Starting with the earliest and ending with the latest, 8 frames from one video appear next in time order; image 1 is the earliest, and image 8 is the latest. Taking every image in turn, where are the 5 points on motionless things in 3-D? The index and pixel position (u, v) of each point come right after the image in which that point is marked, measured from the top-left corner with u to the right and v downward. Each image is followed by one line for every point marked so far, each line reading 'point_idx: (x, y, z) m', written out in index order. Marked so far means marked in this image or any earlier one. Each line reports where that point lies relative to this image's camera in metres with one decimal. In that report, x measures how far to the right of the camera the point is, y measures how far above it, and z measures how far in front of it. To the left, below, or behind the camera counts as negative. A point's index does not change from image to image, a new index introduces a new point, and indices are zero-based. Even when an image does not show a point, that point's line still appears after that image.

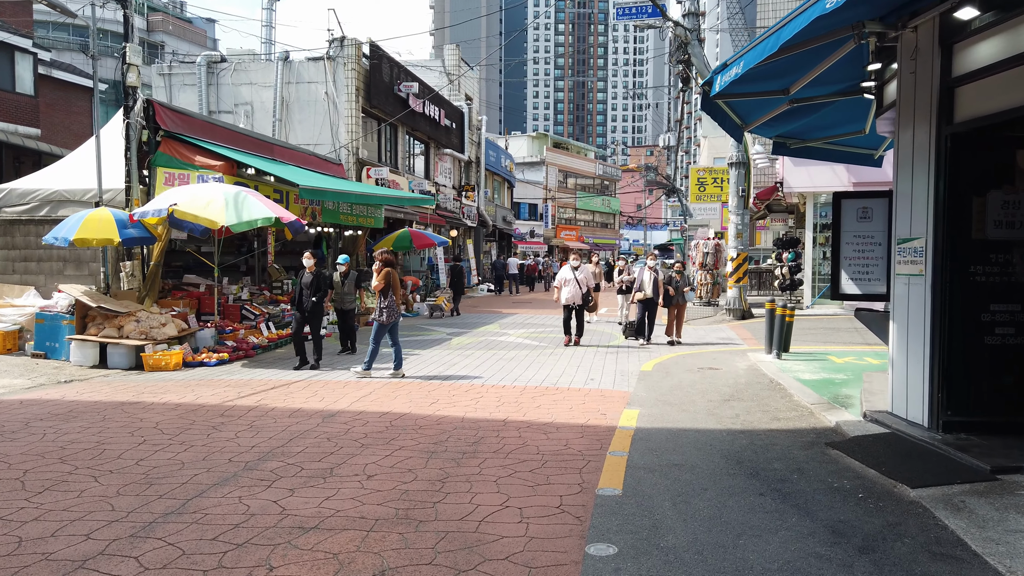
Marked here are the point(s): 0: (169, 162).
0: (-5.3, +1.9, +11.8) m
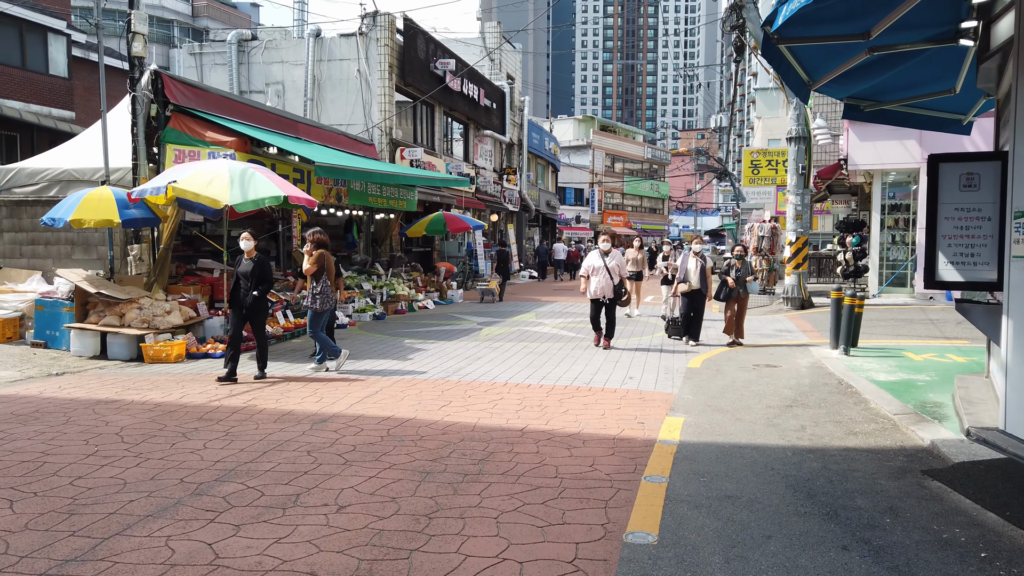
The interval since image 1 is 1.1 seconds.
0: (-4.8, +2.2, +11.0) m
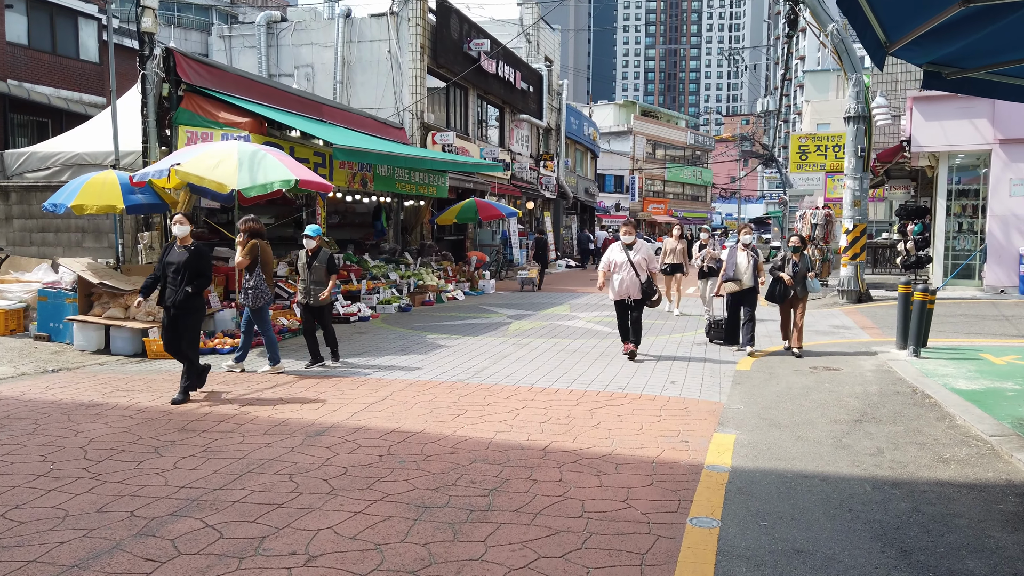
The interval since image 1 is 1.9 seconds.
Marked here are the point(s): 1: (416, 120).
0: (-4.4, +2.3, +10.4) m
1: (-2.4, +4.1, +18.8) m
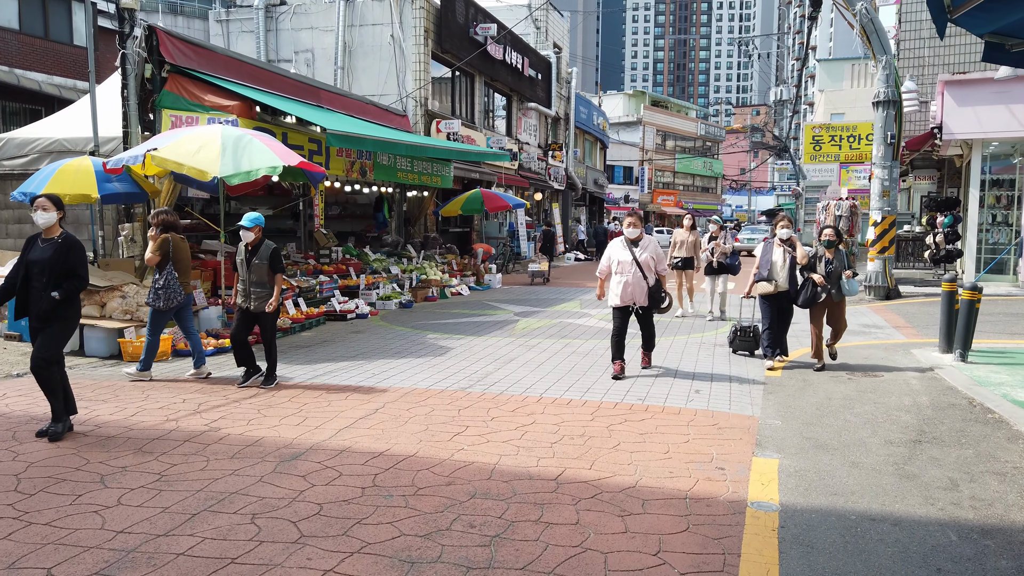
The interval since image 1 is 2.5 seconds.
0: (-4.3, +2.3, +9.7) m
1: (-2.2, +4.3, +18.1) m
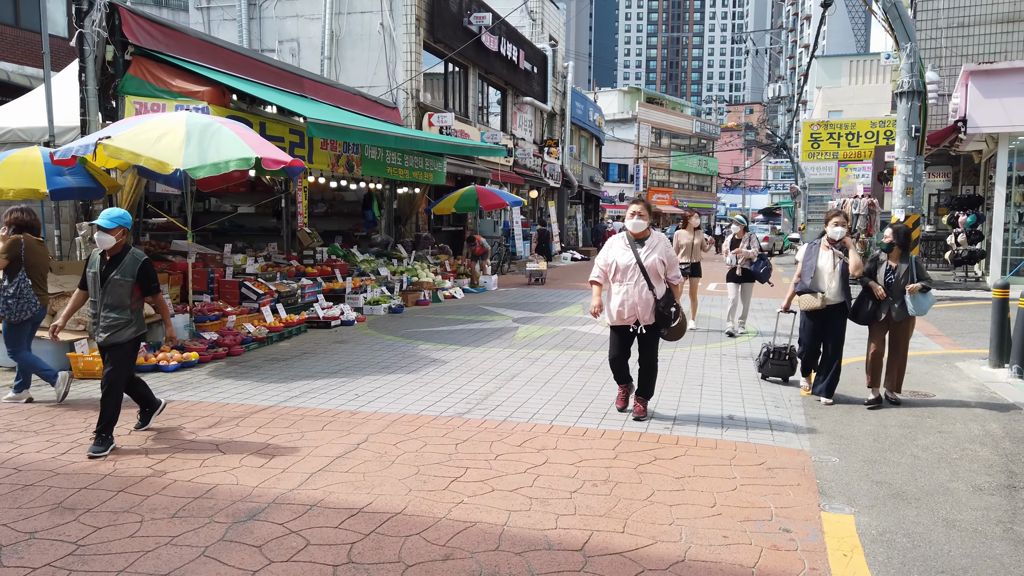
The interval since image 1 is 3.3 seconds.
0: (-4.3, +2.3, +8.8) m
1: (-2.3, +4.2, +17.2) m
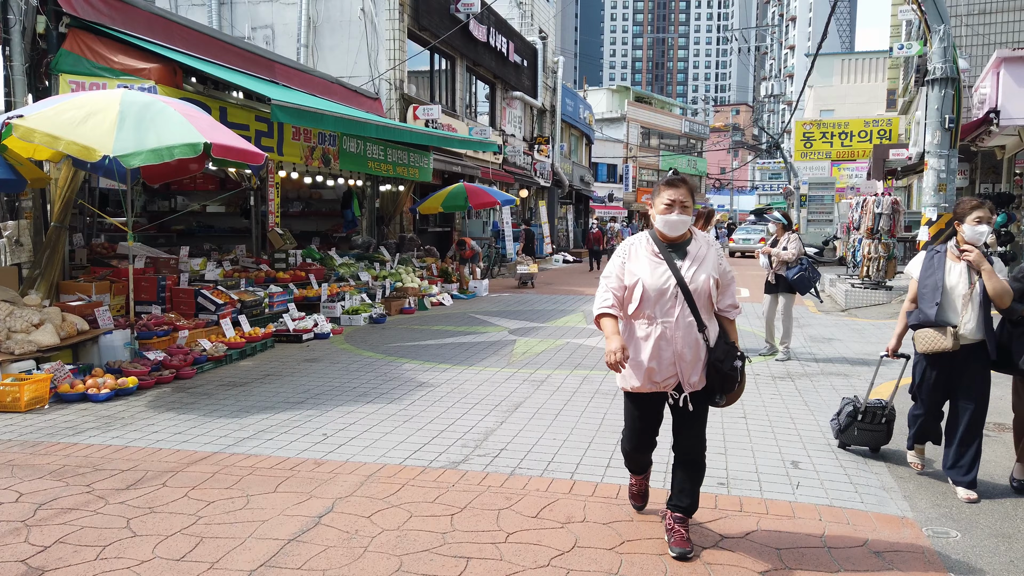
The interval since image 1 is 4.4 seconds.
0: (-4.3, +2.2, +7.6) m
1: (-2.5, +4.1, +16.0) m
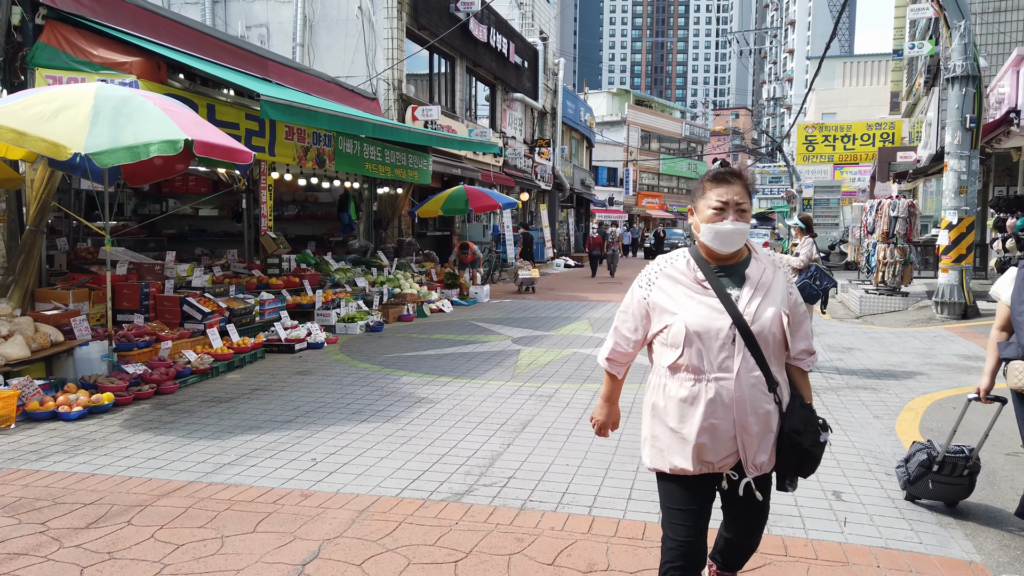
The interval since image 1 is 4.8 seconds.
0: (-4.2, +2.1, +7.1) m
1: (-2.4, +4.0, +15.6) m
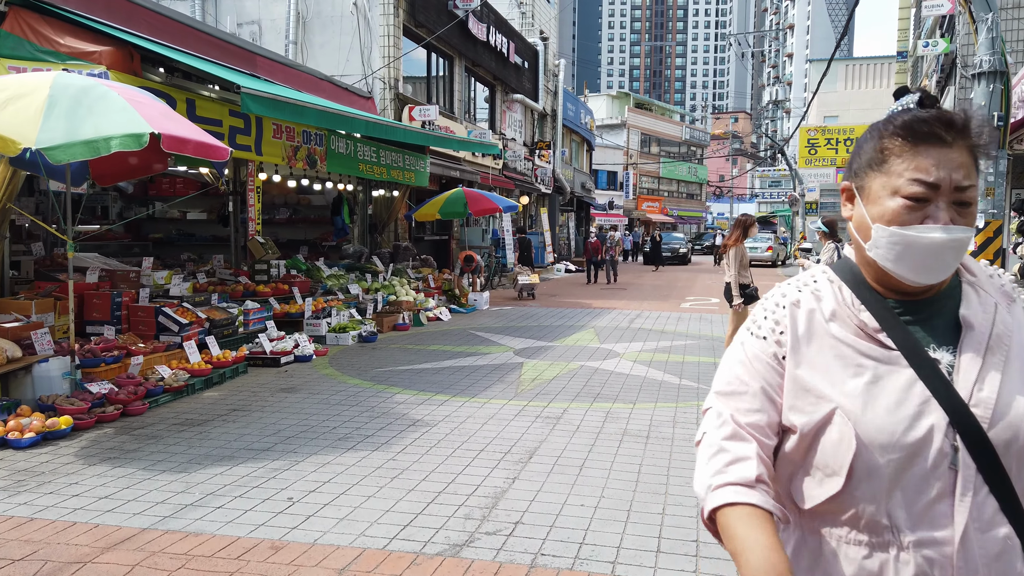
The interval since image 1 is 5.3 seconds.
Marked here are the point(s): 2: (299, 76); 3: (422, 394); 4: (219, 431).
0: (-4.2, +2.0, +6.5) m
1: (-2.4, +3.9, +15.0) m
2: (-3.2, +3.2, +11.5) m
3: (-0.7, -0.9, +6.3) m
4: (-2.0, -1.0, +5.2) m
